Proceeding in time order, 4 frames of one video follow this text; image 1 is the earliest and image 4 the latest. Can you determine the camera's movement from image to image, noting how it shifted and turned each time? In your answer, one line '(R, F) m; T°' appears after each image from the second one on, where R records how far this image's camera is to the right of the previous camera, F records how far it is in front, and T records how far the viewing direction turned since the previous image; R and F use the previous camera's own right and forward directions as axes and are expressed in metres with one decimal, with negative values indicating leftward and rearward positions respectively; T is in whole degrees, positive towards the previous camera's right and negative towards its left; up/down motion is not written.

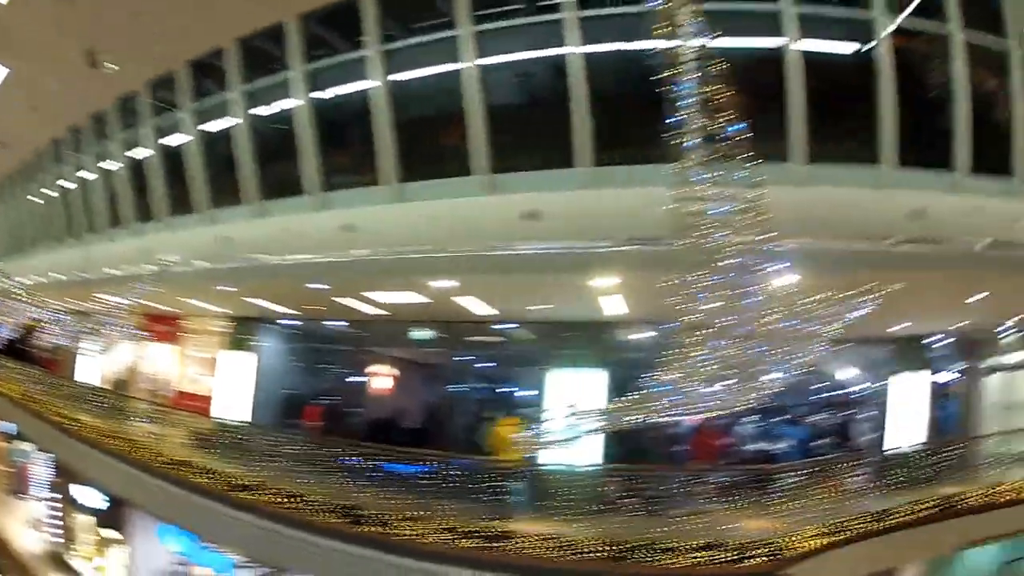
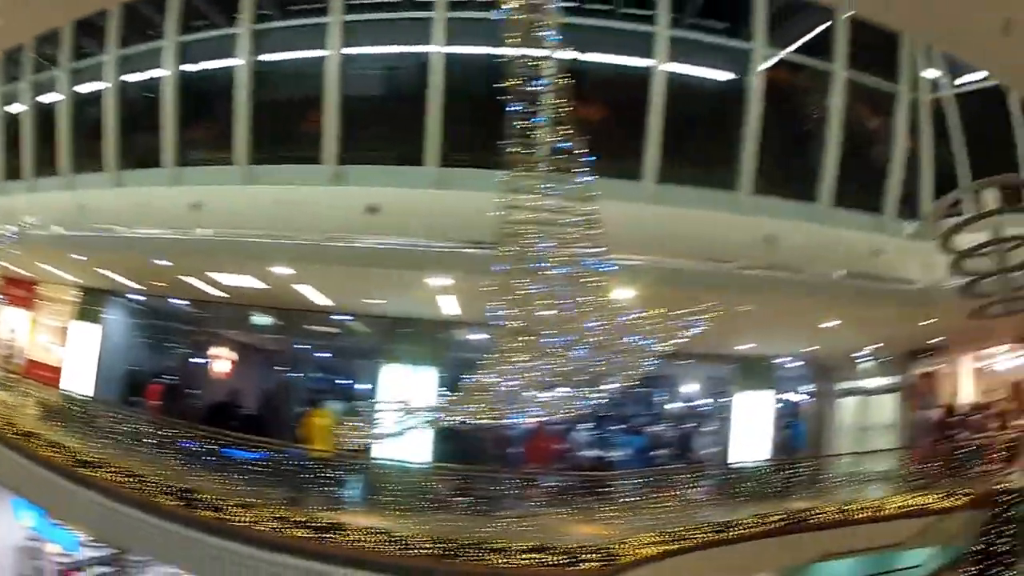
(0.0, 0.0) m; +7°
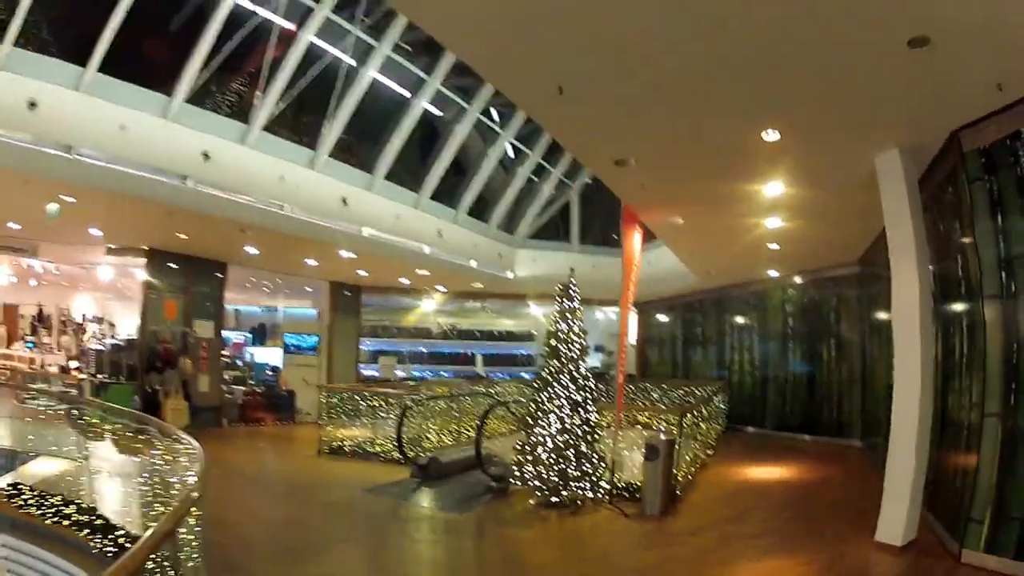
(+1.4, +4.3) m; +40°
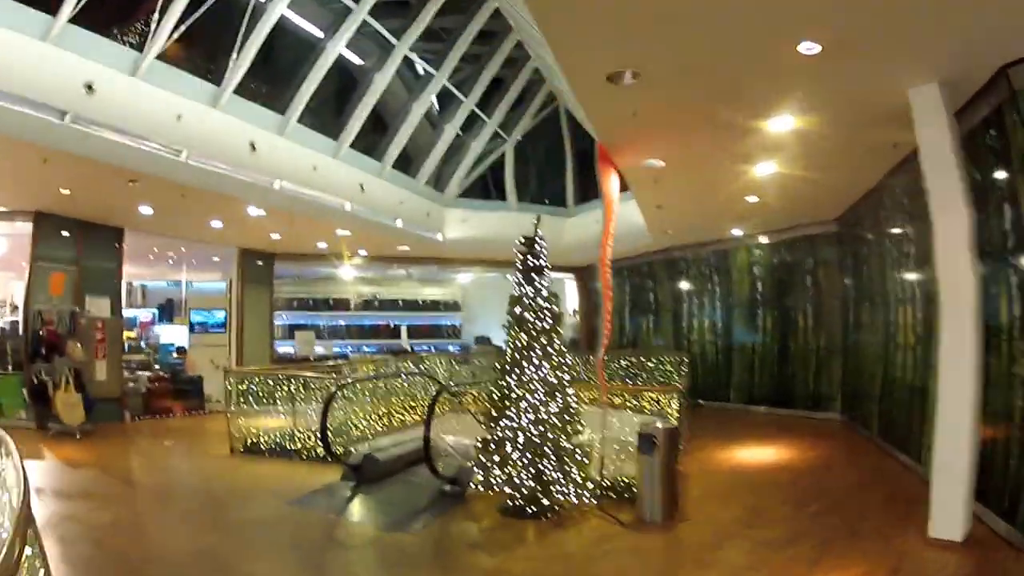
(-0.1, +1.1) m; +3°
